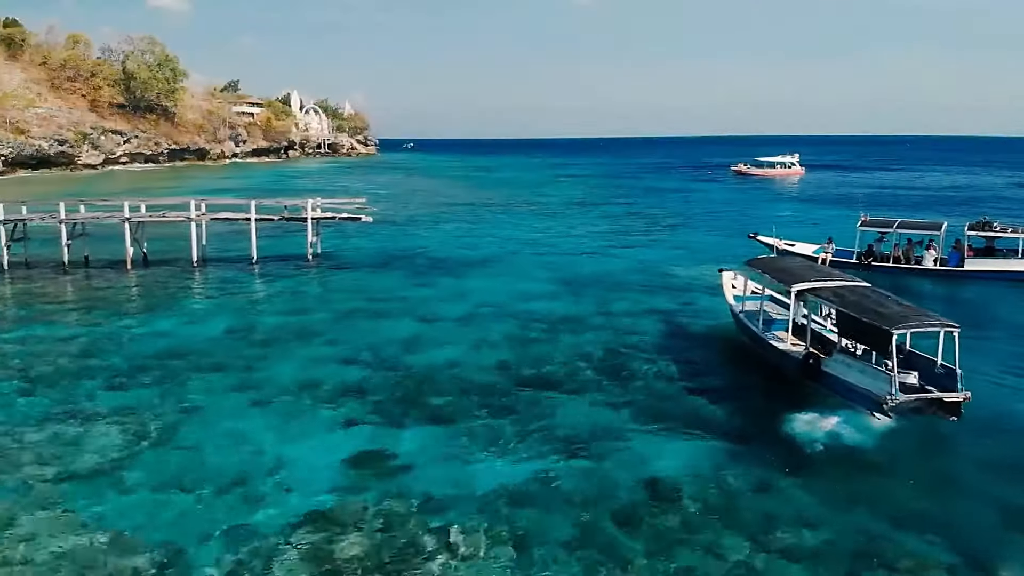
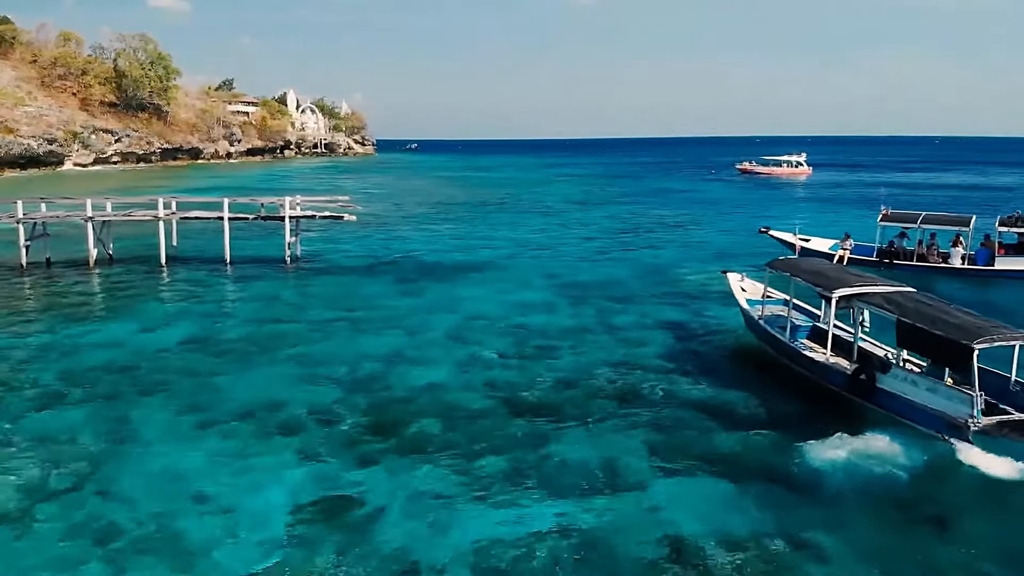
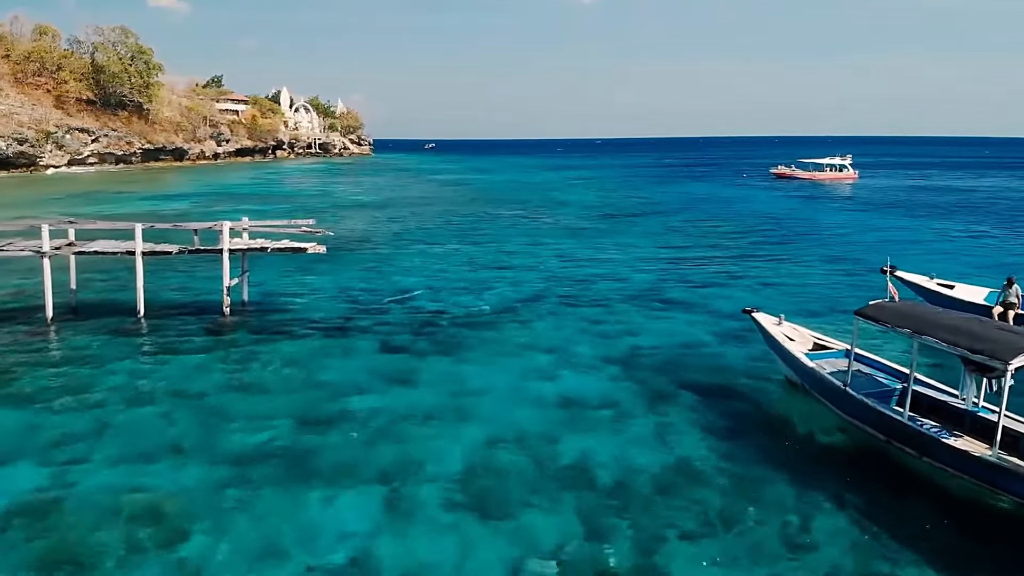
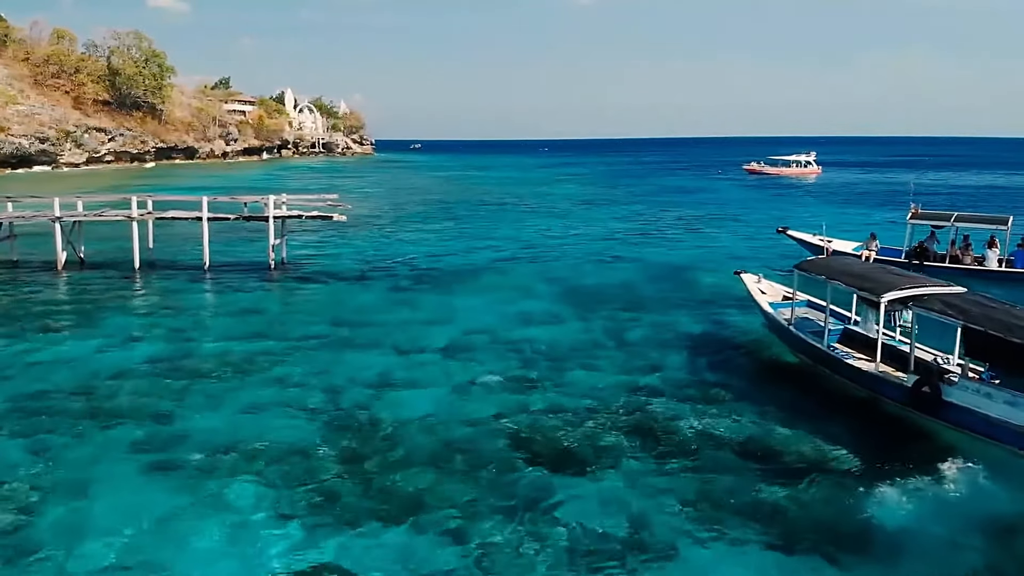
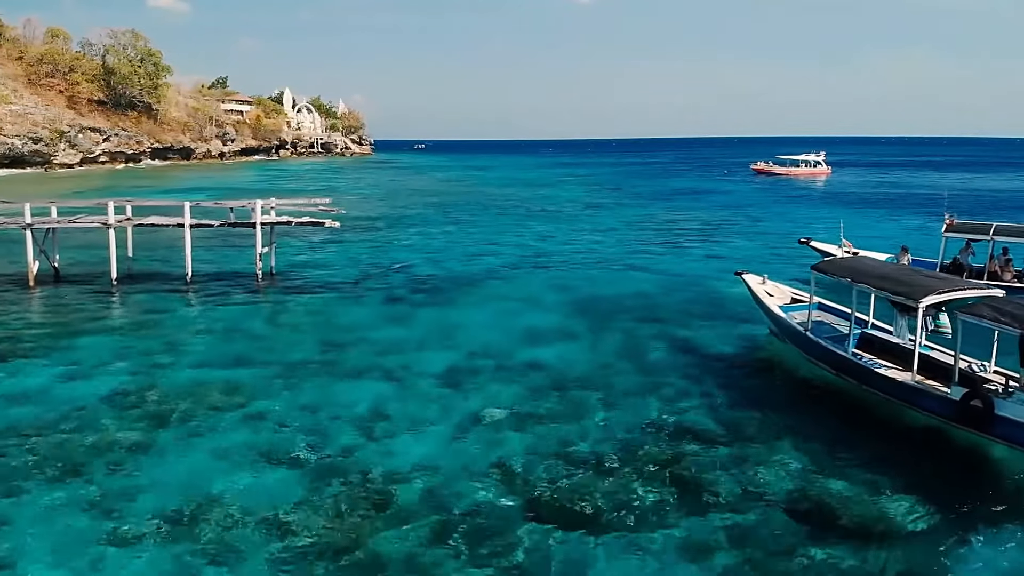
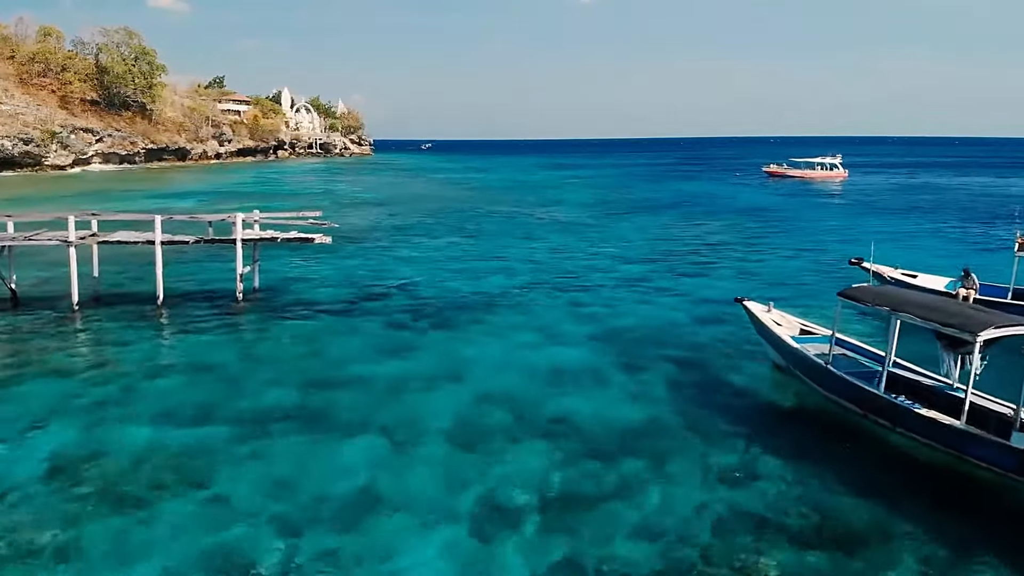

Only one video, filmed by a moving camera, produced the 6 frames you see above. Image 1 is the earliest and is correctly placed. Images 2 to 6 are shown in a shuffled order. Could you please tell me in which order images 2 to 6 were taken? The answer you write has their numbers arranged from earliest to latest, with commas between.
2, 4, 5, 6, 3
